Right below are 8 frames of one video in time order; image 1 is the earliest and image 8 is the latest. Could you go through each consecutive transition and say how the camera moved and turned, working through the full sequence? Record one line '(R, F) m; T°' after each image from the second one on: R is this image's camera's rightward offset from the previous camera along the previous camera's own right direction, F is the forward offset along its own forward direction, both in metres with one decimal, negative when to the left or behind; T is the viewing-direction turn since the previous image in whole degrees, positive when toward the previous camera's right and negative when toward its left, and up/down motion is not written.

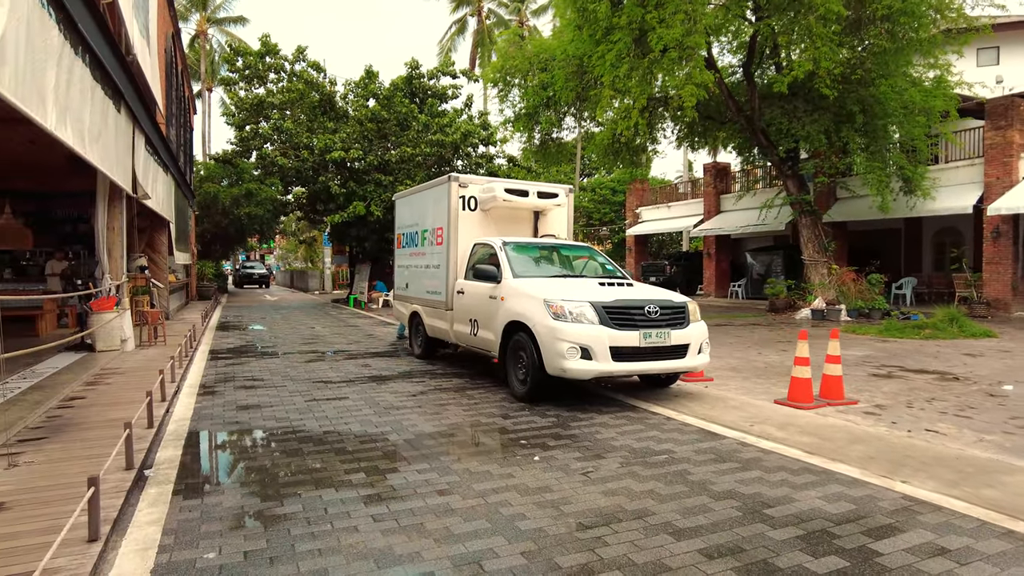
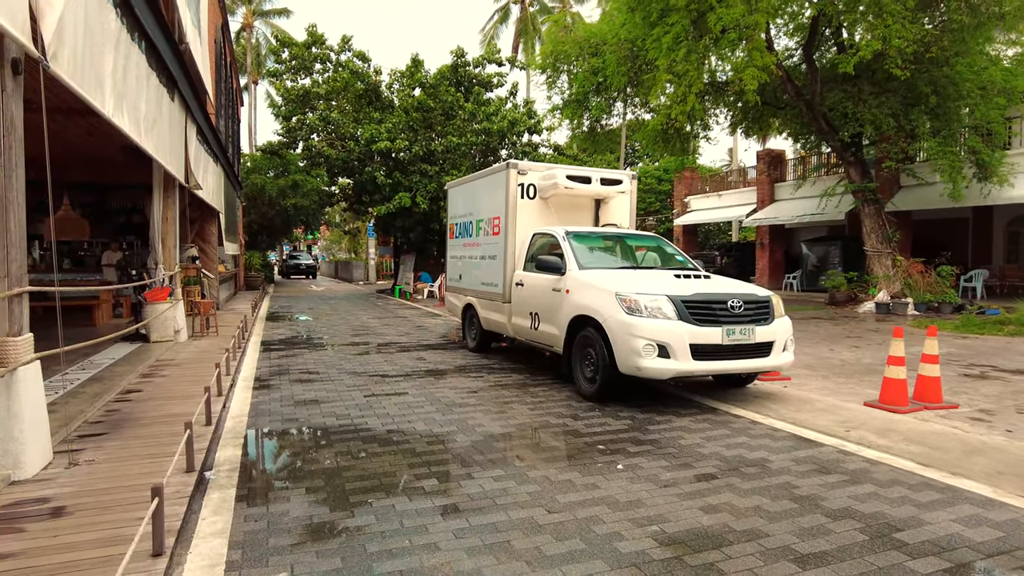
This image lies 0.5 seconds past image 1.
(-0.3, +0.4) m; -3°
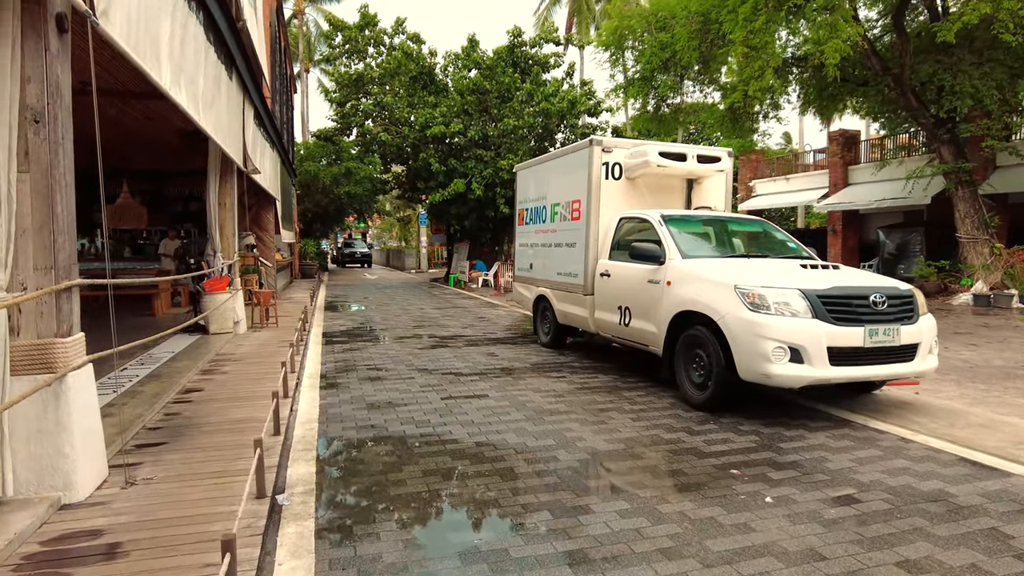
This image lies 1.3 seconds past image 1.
(-0.4, +0.7) m; -4°
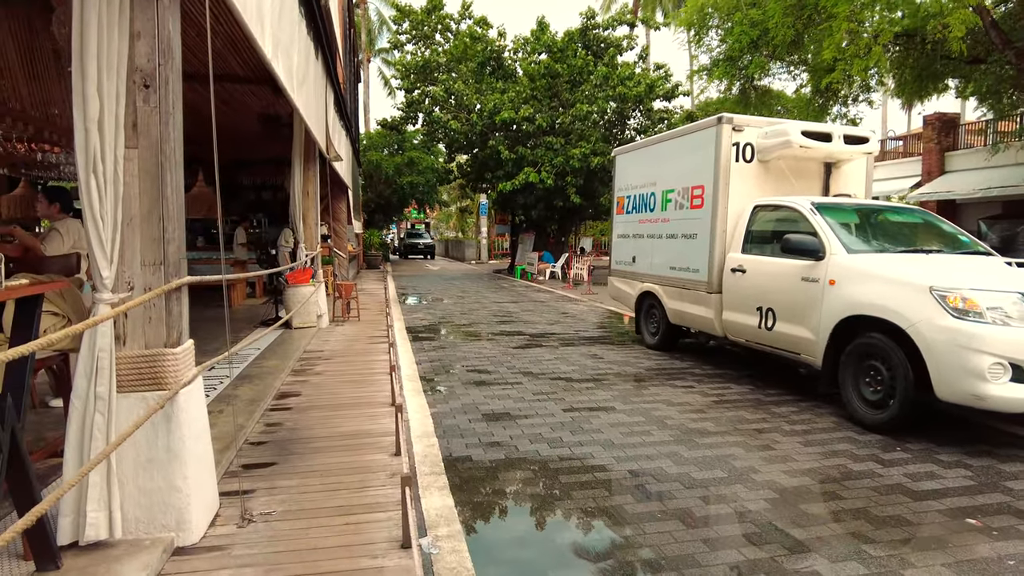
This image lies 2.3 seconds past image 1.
(-0.6, +0.7) m; -4°
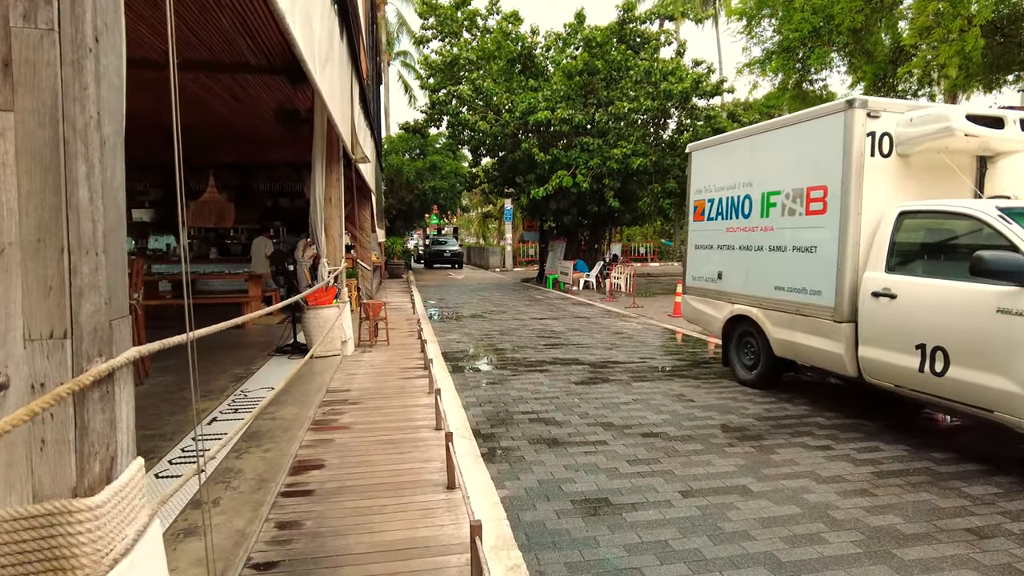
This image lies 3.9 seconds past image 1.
(-0.5, +1.3) m; -1°
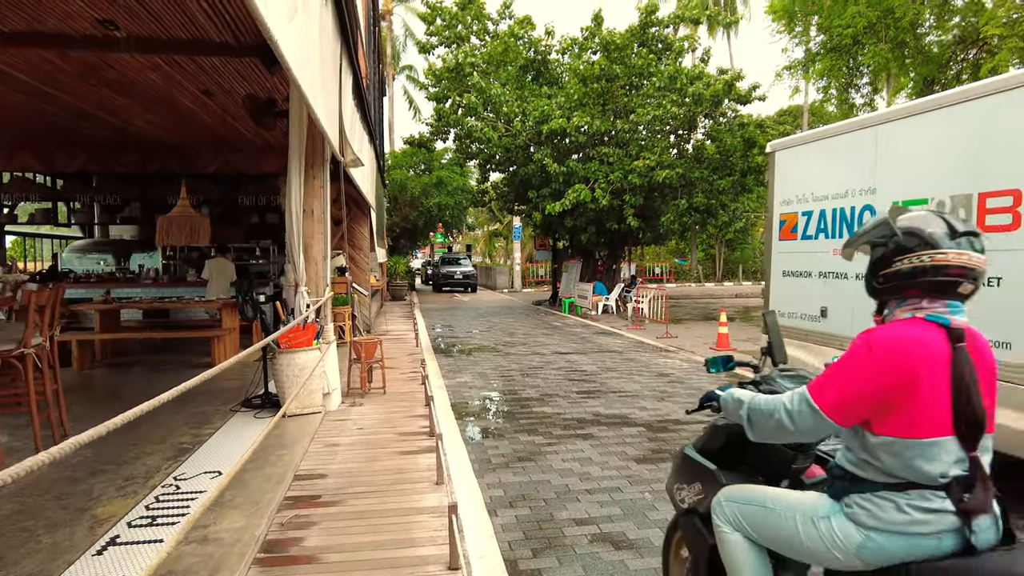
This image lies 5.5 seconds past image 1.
(-0.3, +1.7) m; 0°
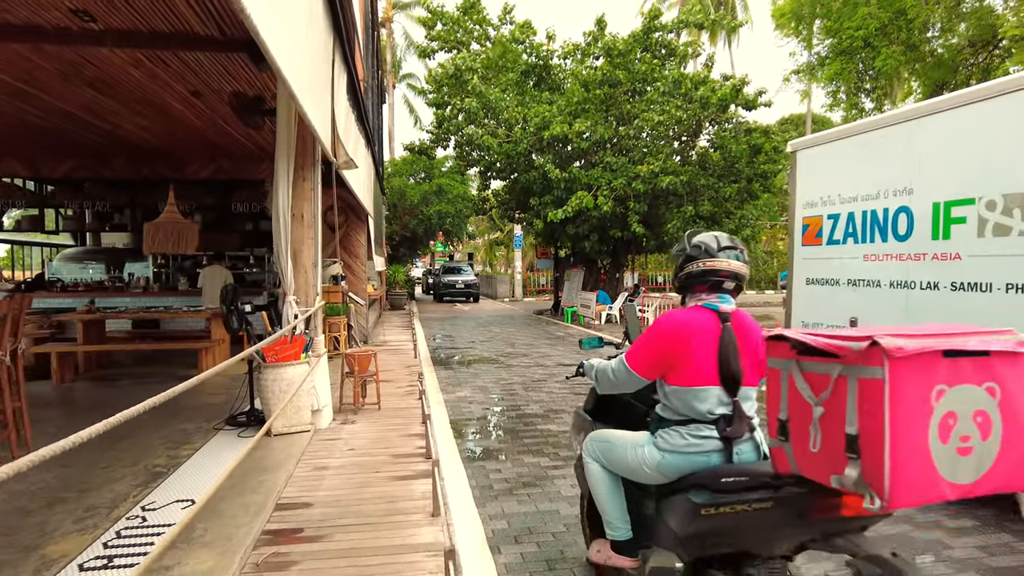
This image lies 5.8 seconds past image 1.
(0.0, +0.4) m; 0°
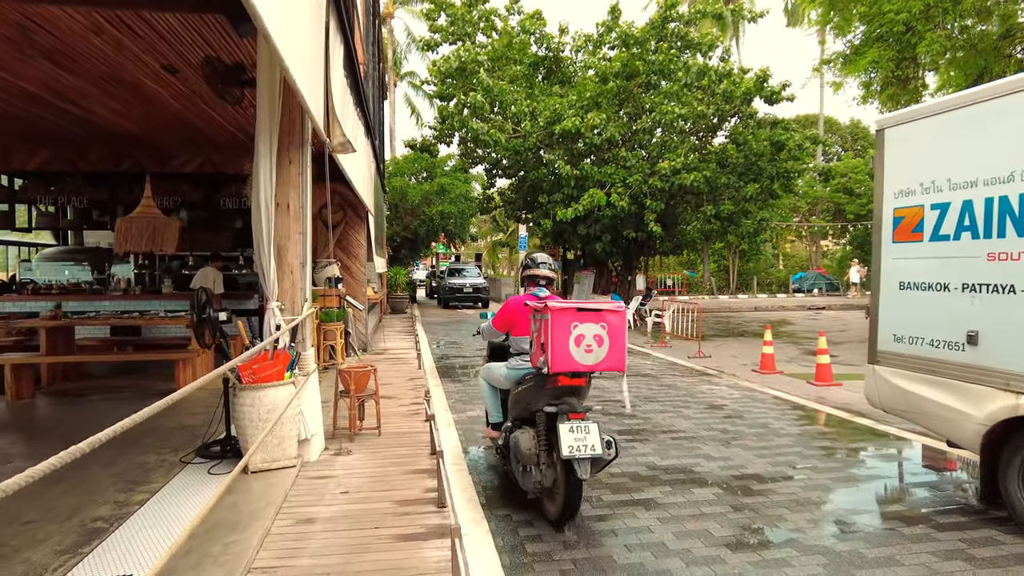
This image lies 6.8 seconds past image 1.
(-0.2, +1.0) m; 0°
